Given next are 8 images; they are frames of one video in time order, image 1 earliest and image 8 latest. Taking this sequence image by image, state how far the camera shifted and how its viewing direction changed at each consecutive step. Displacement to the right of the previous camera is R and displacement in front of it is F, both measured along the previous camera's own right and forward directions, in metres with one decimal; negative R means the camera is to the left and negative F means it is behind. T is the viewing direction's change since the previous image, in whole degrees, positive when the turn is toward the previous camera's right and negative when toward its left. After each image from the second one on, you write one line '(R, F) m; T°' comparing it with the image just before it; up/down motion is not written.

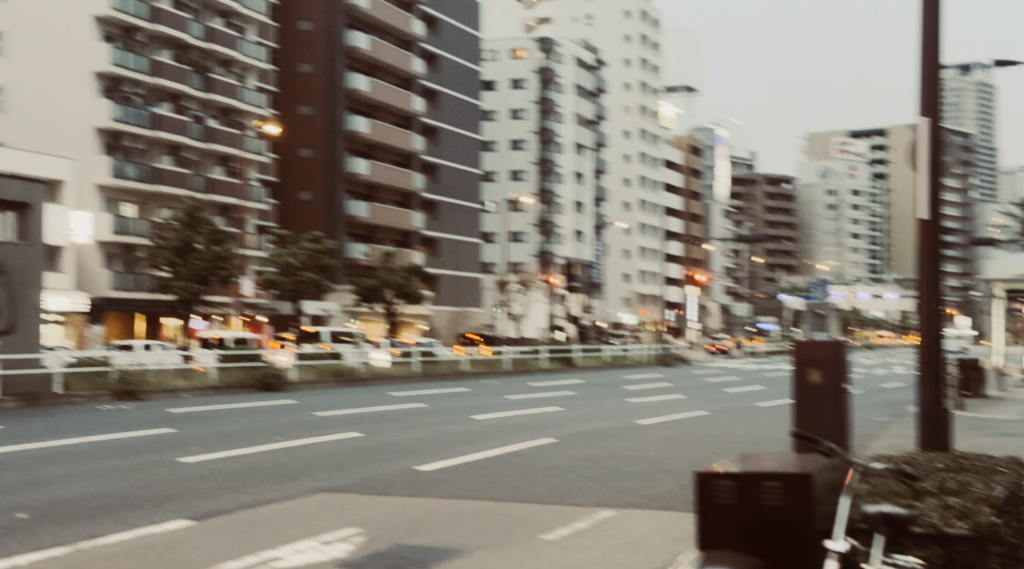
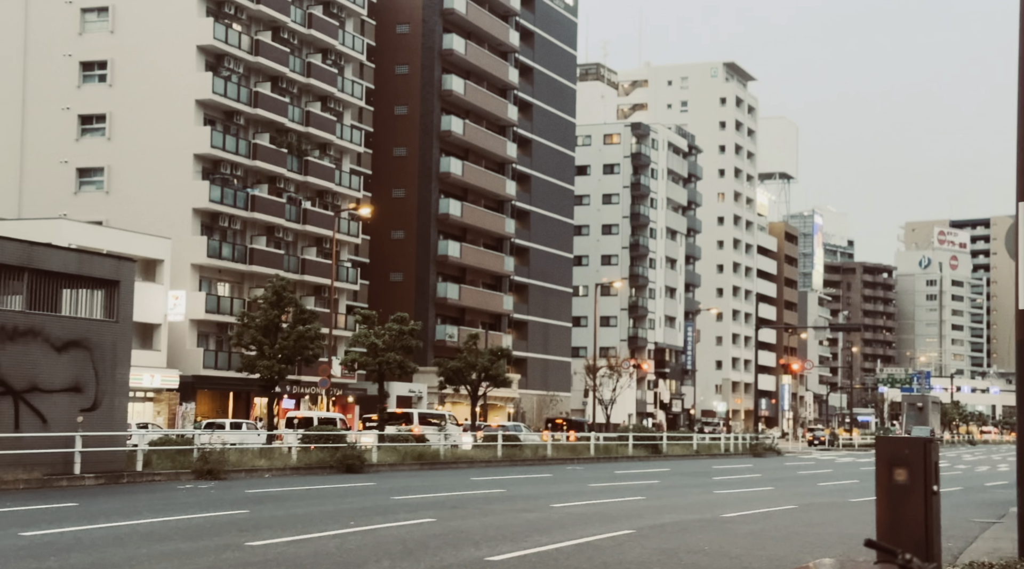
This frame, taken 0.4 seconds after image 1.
(+0.1, +0.3) m; -4°
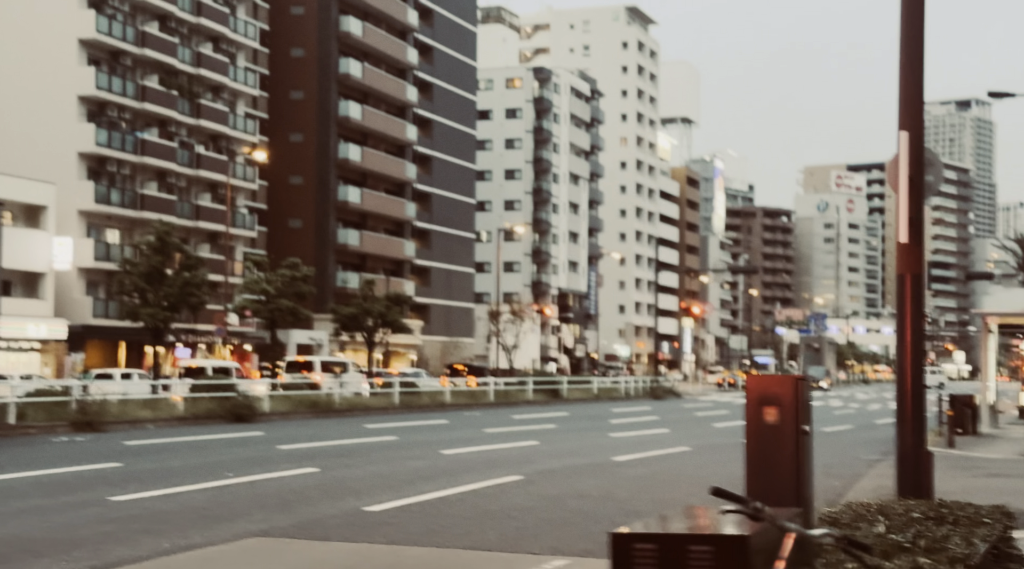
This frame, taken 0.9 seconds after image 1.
(+0.2, +0.4) m; +4°
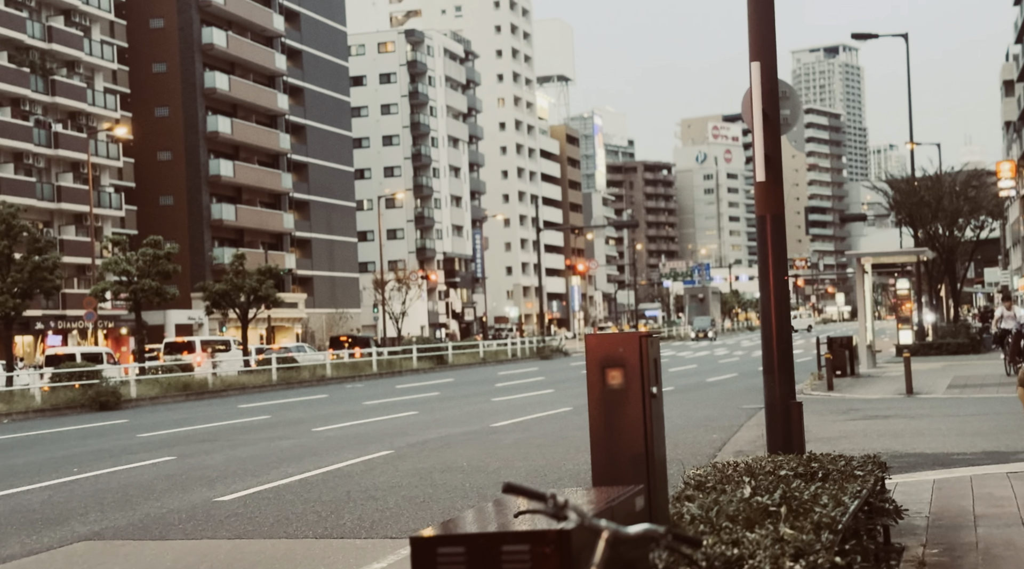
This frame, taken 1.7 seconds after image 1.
(+0.3, +0.7) m; +4°
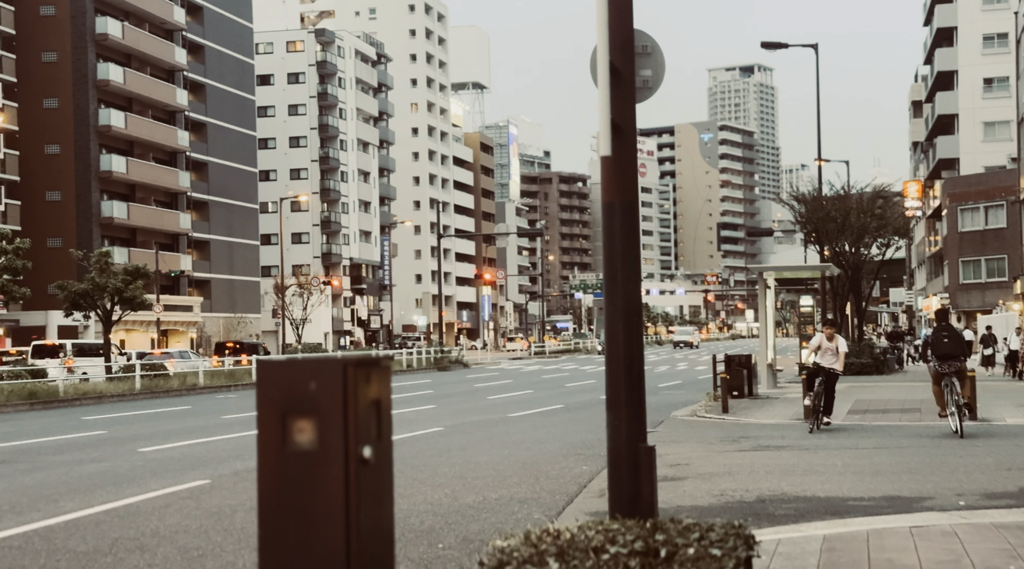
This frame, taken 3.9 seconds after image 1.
(+0.6, +2.0) m; +3°
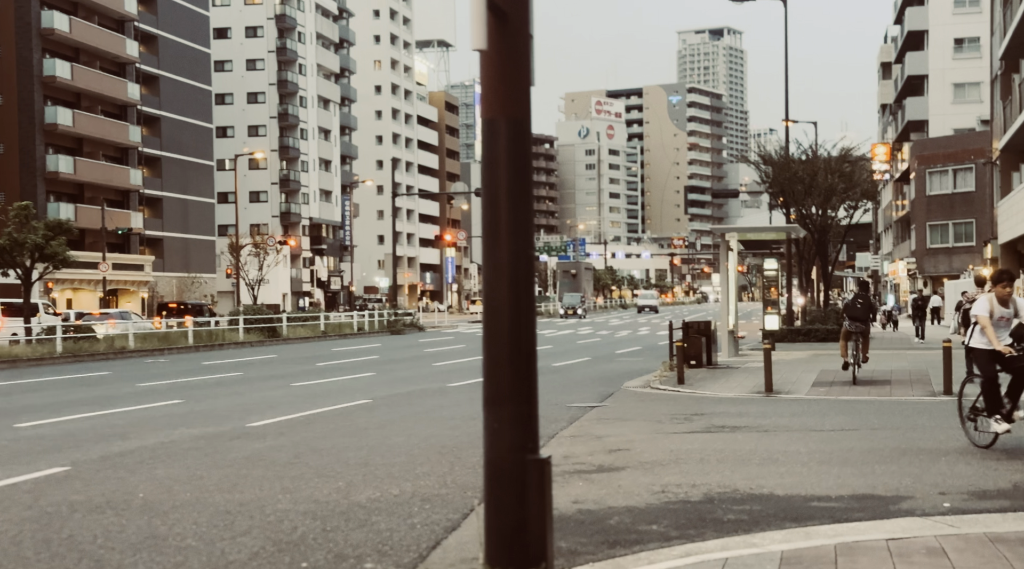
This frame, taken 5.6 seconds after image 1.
(+0.4, +1.8) m; +1°
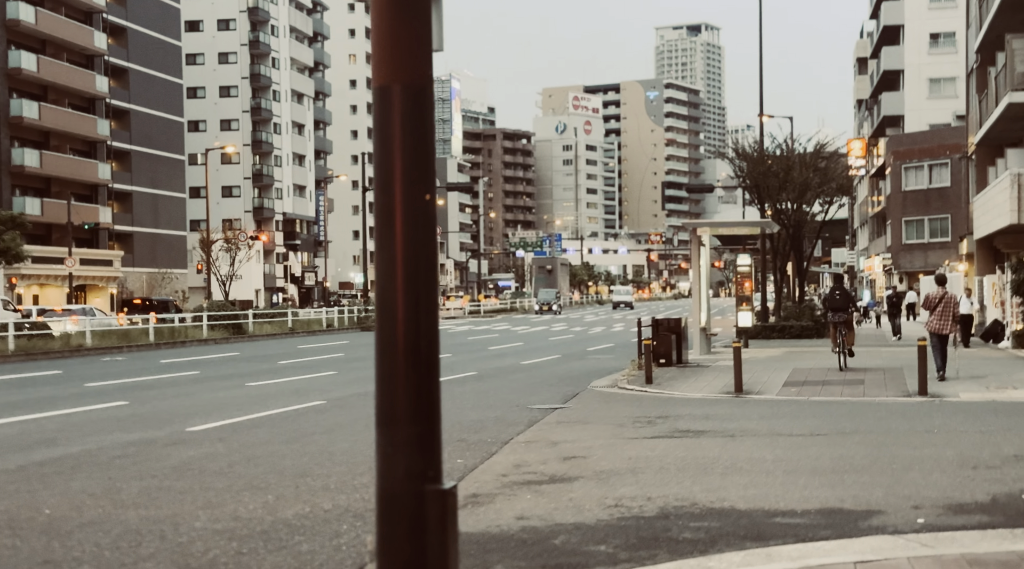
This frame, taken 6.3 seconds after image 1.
(+0.2, +0.7) m; +1°
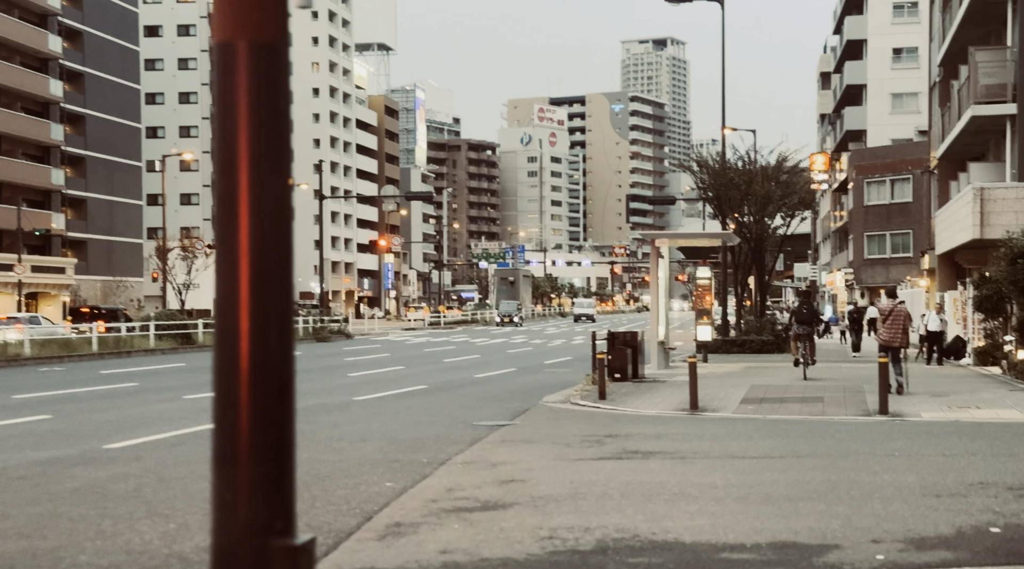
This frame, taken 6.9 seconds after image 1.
(+0.2, +0.8) m; +1°
